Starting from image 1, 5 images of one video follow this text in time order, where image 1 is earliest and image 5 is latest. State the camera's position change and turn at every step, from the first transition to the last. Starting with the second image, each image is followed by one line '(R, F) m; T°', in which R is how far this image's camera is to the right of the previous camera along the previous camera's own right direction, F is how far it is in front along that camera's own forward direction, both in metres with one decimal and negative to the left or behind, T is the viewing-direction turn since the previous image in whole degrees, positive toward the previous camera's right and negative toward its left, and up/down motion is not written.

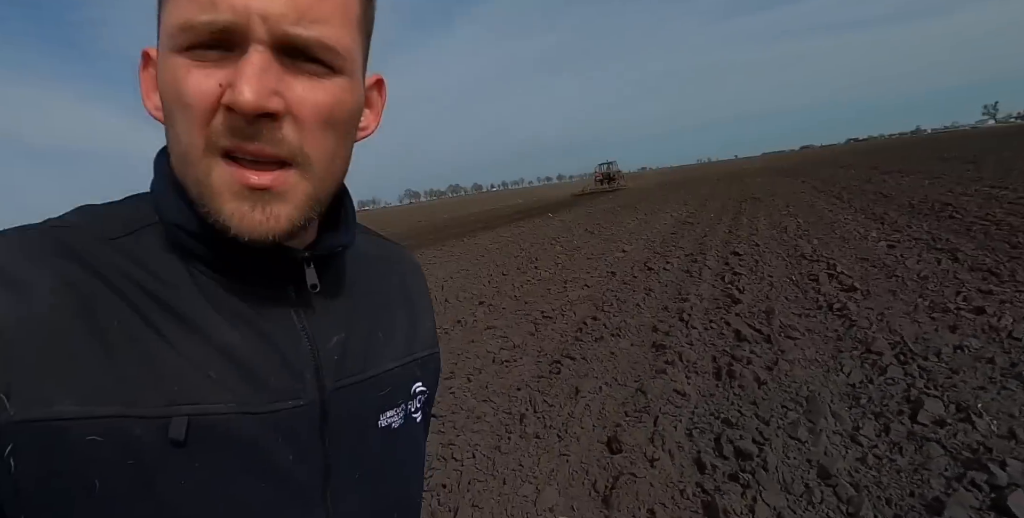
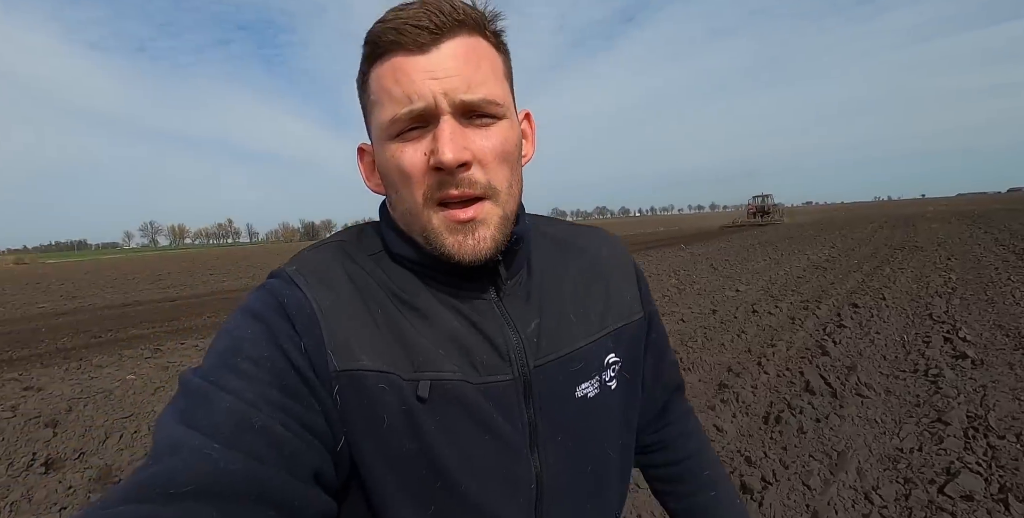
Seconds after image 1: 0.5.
(+0.7, -0.7) m; -15°
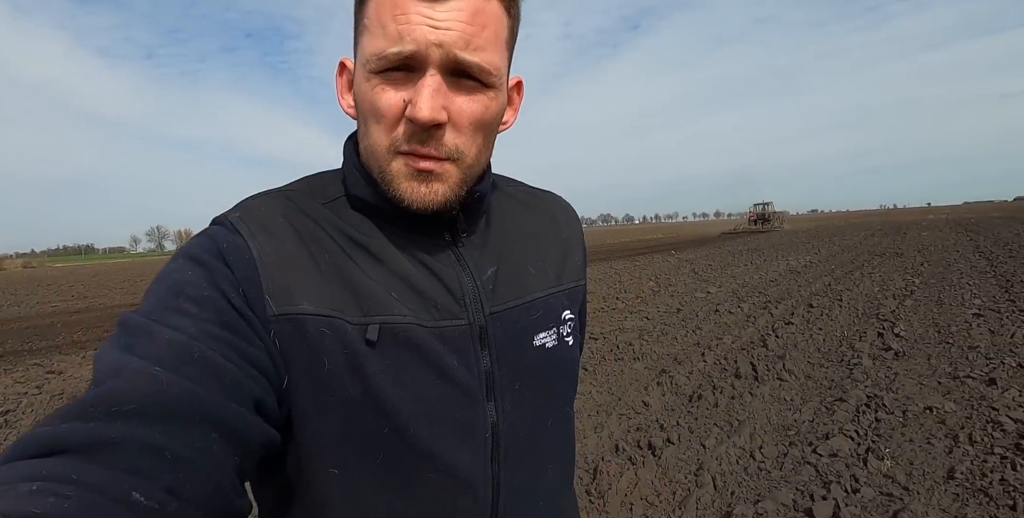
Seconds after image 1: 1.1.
(+0.5, -0.7) m; 0°
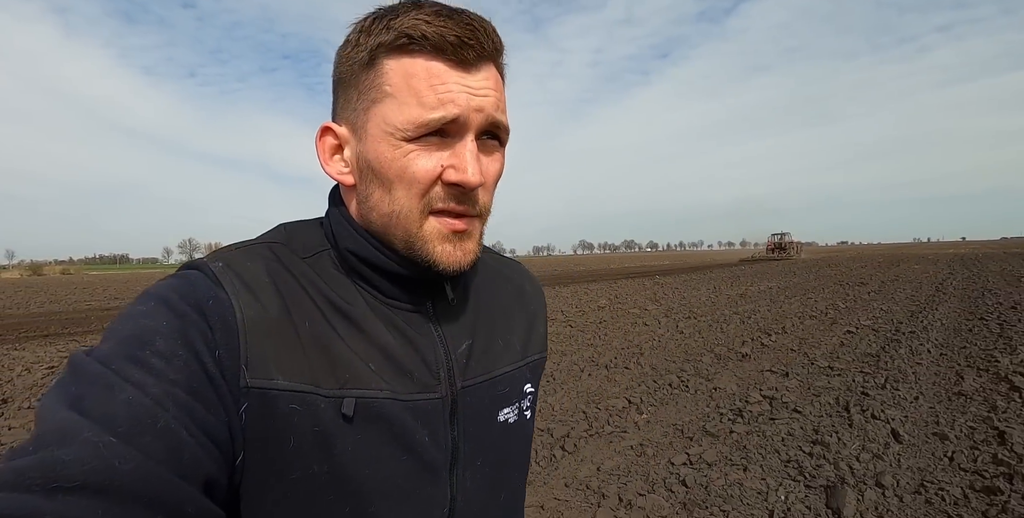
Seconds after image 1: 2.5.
(+1.7, -1.9) m; -2°
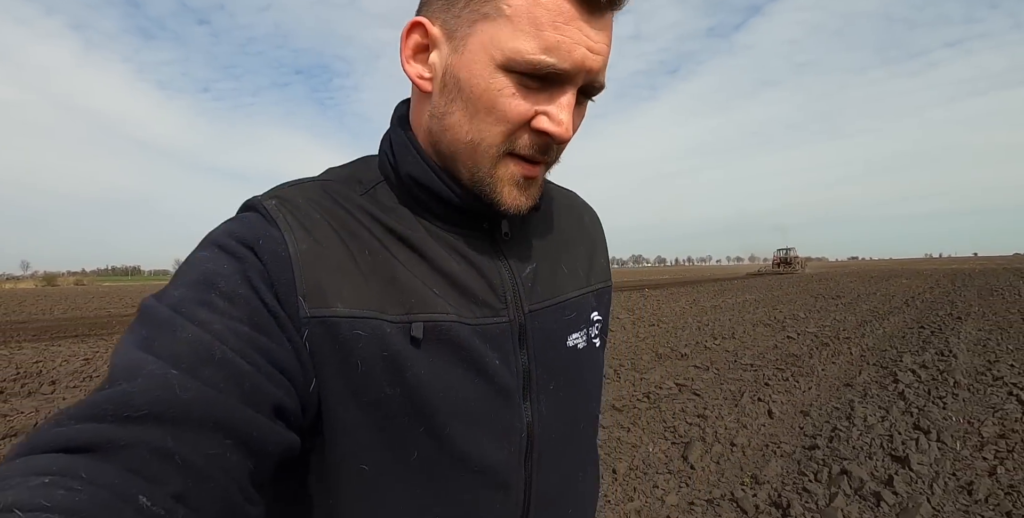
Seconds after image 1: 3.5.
(+0.8, -1.4) m; -1°
